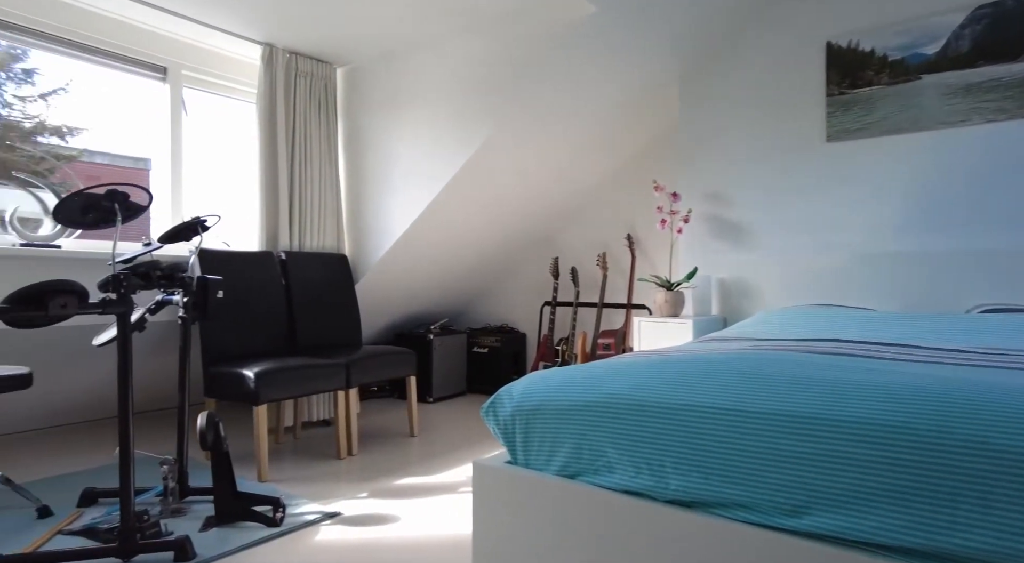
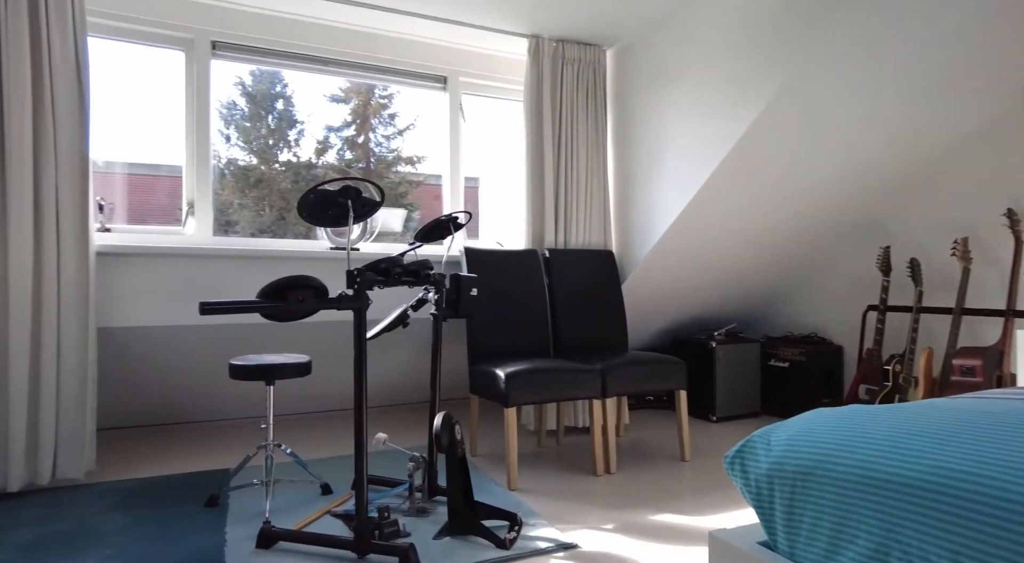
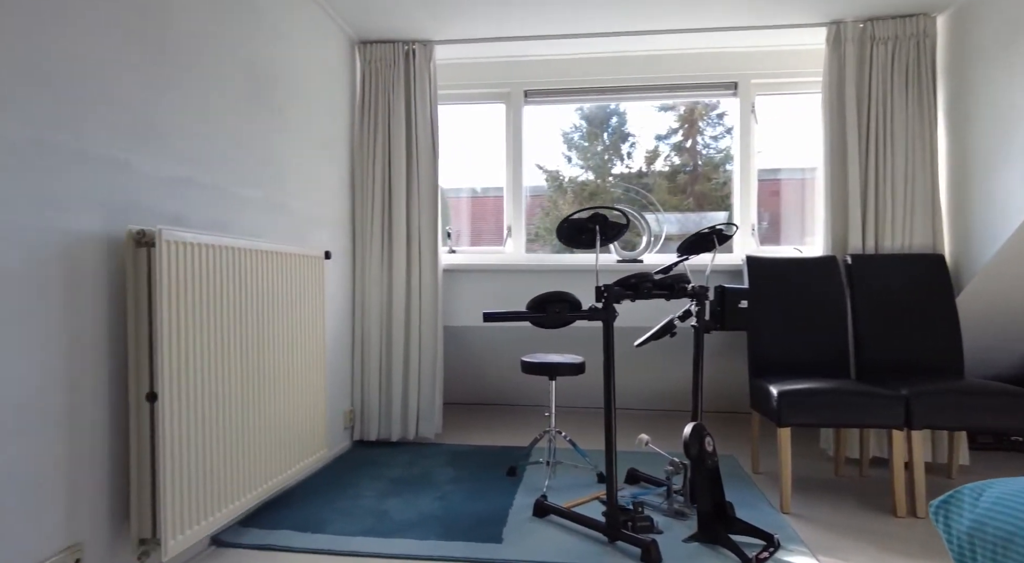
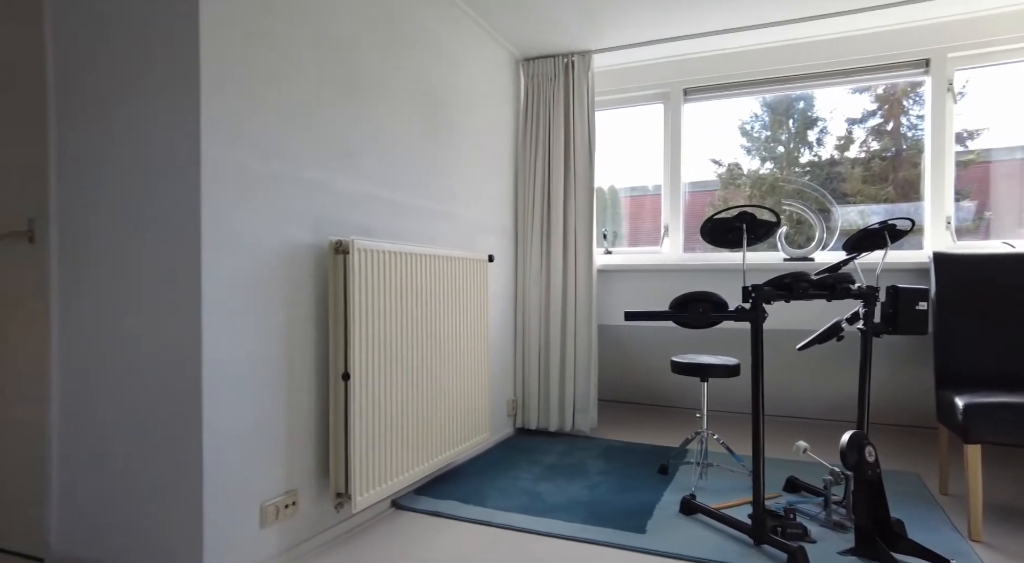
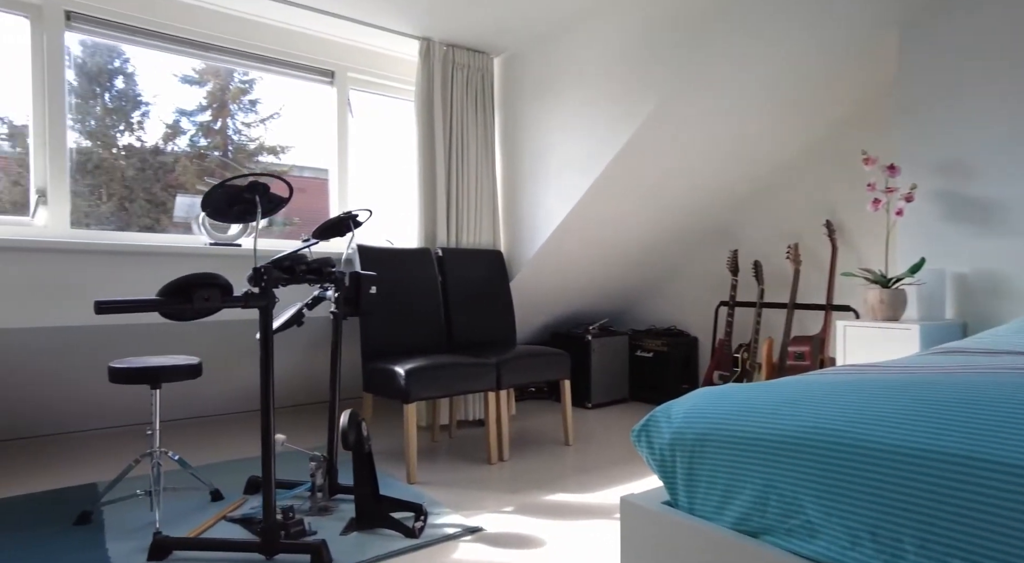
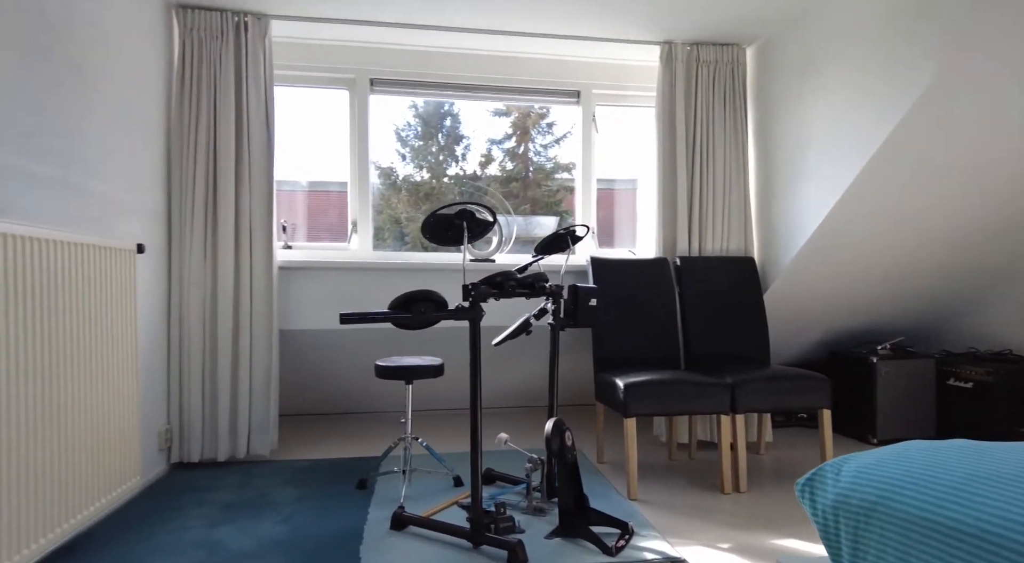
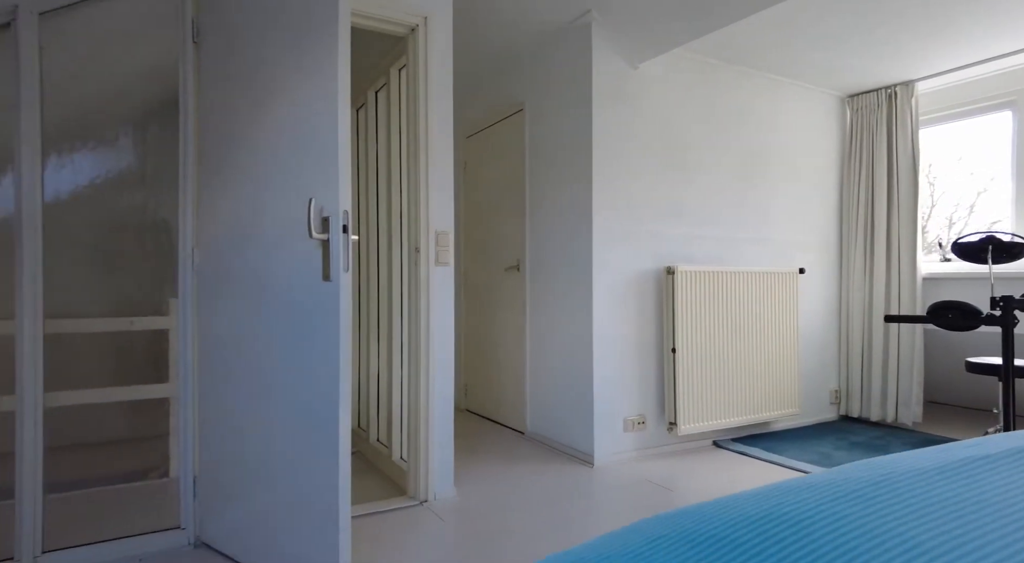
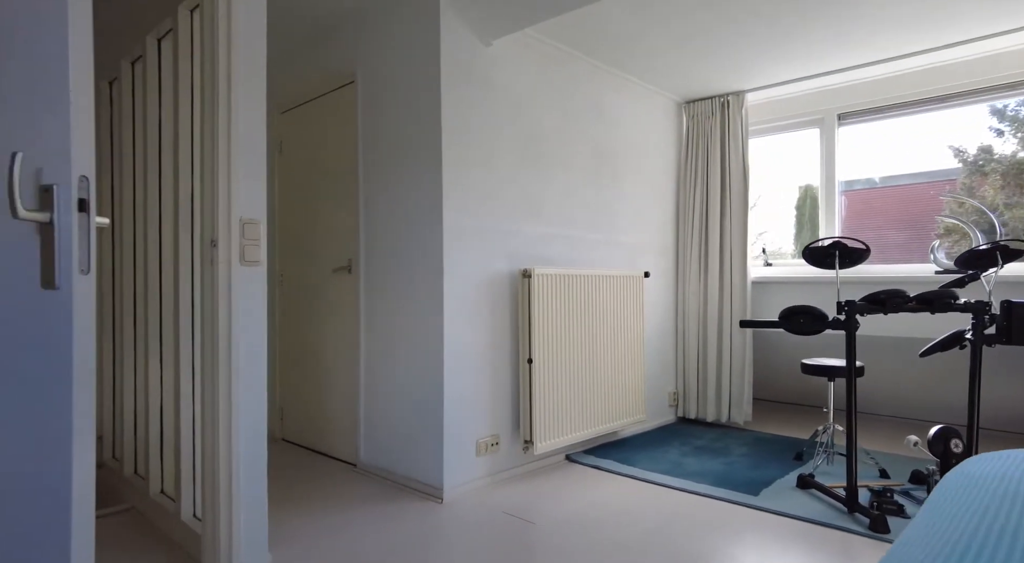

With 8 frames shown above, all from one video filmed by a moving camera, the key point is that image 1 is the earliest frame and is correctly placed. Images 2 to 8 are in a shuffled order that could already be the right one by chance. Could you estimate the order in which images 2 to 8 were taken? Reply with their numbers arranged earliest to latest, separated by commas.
5, 2, 6, 3, 4, 8, 7
